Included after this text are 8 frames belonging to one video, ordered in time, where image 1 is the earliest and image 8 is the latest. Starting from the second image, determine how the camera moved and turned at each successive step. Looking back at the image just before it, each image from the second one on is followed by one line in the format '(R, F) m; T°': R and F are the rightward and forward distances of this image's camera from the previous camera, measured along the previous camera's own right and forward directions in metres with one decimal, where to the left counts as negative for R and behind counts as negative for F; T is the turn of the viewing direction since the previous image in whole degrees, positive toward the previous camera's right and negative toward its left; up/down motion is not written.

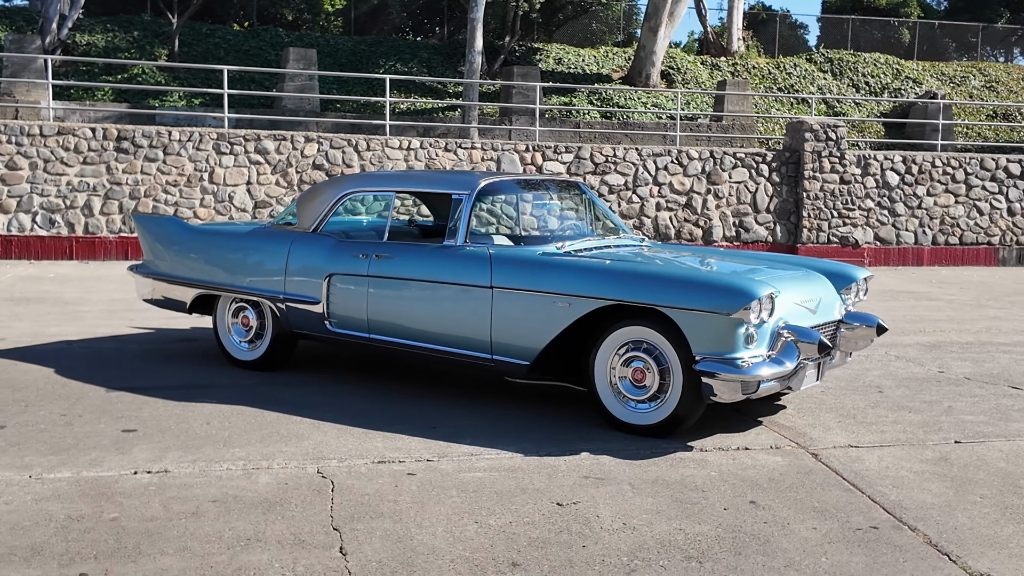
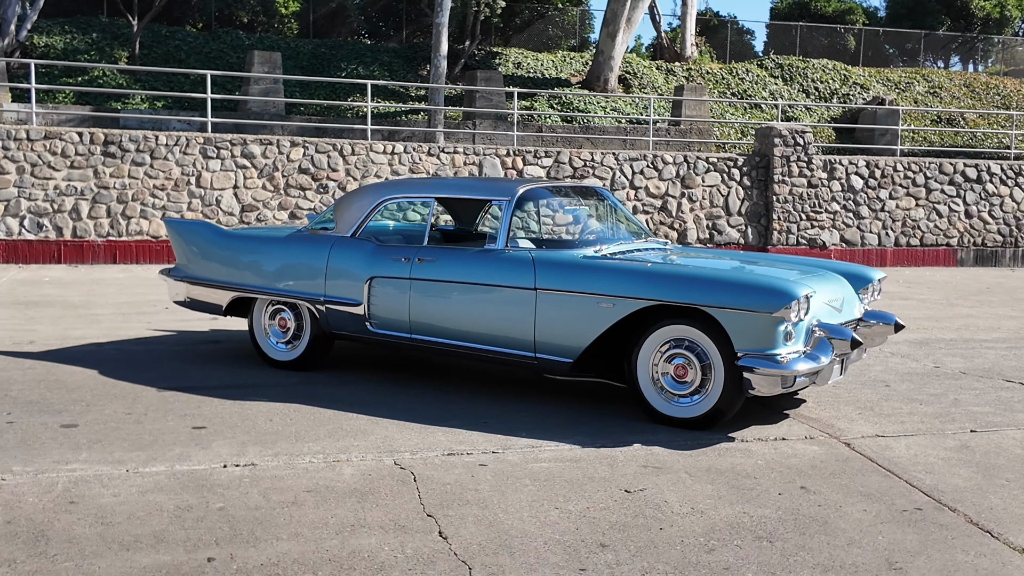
(-0.5, -0.3) m; +3°
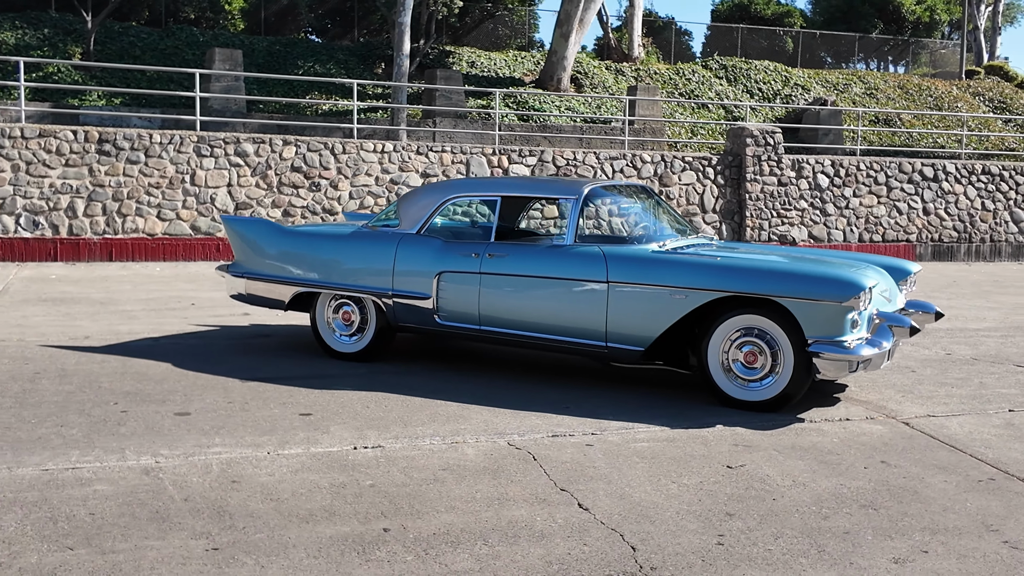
(-0.8, -0.3) m; +3°
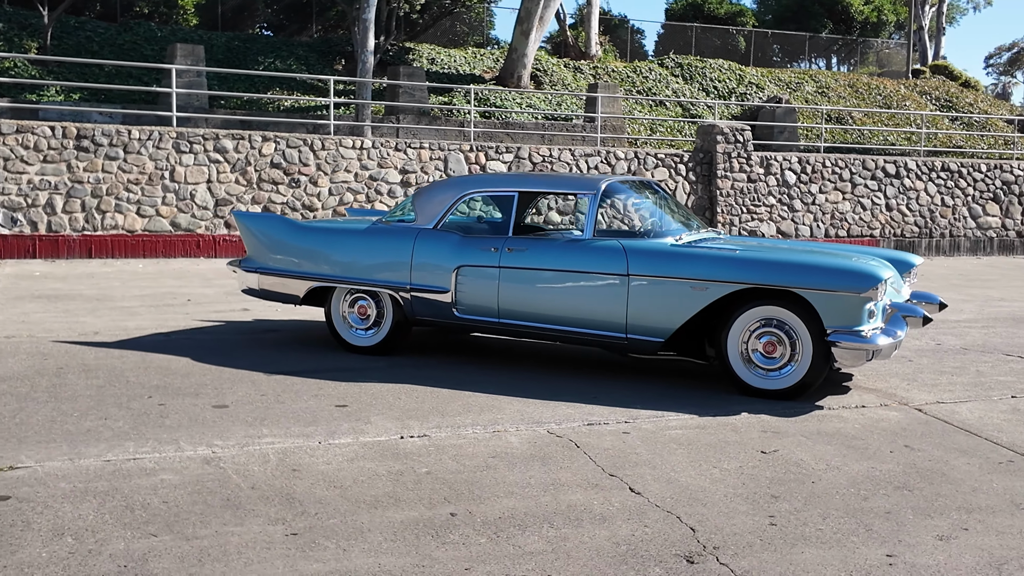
(-0.4, -0.1) m; +3°
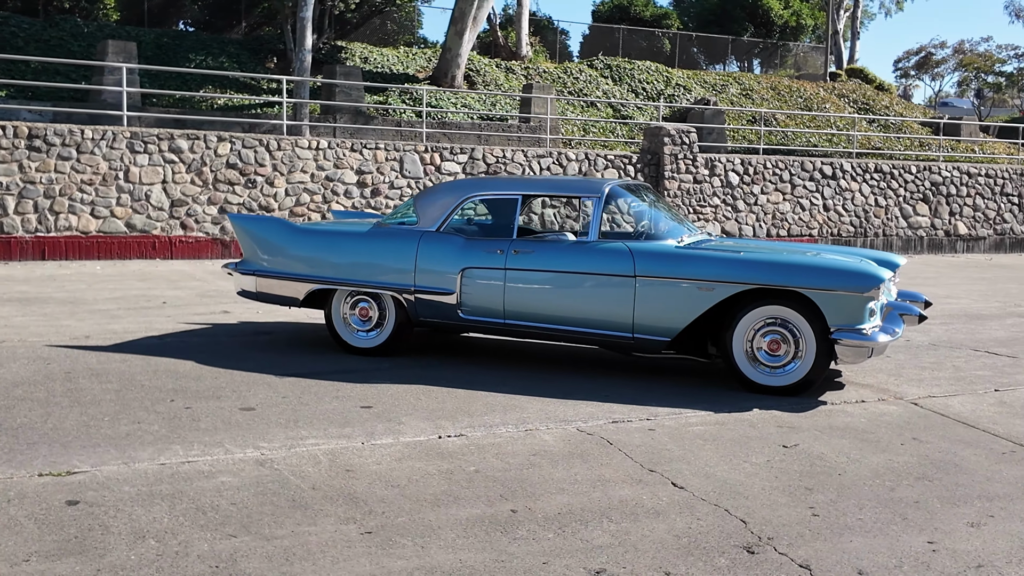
(-0.5, -0.1) m; +4°
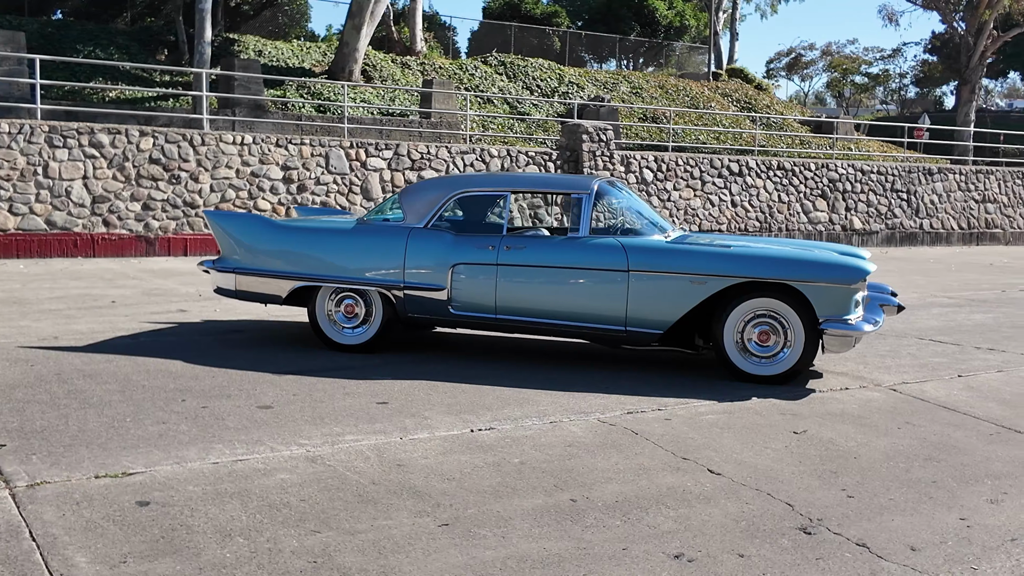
(-0.7, 0.0) m; +6°
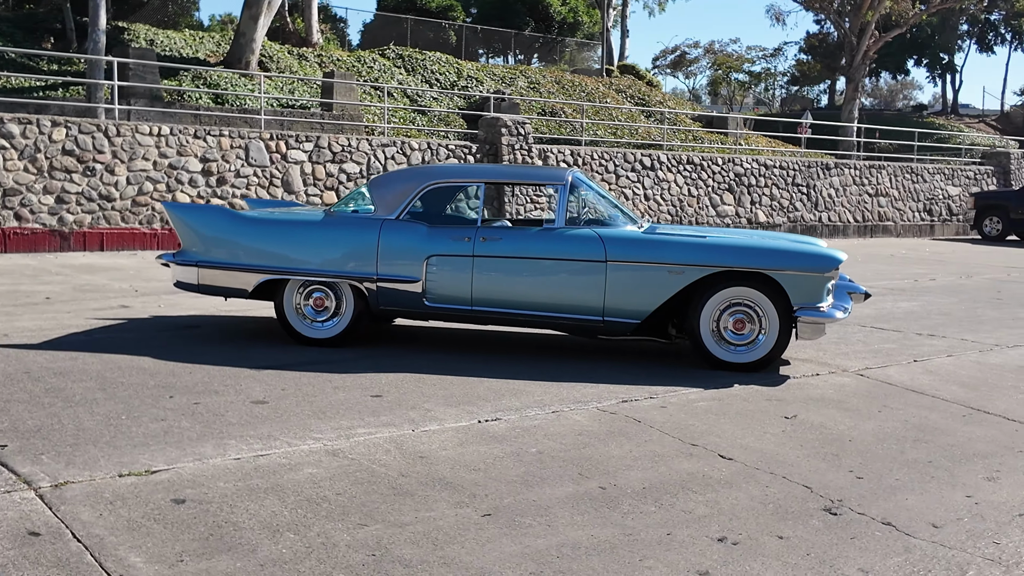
(-0.5, 0.0) m; +6°
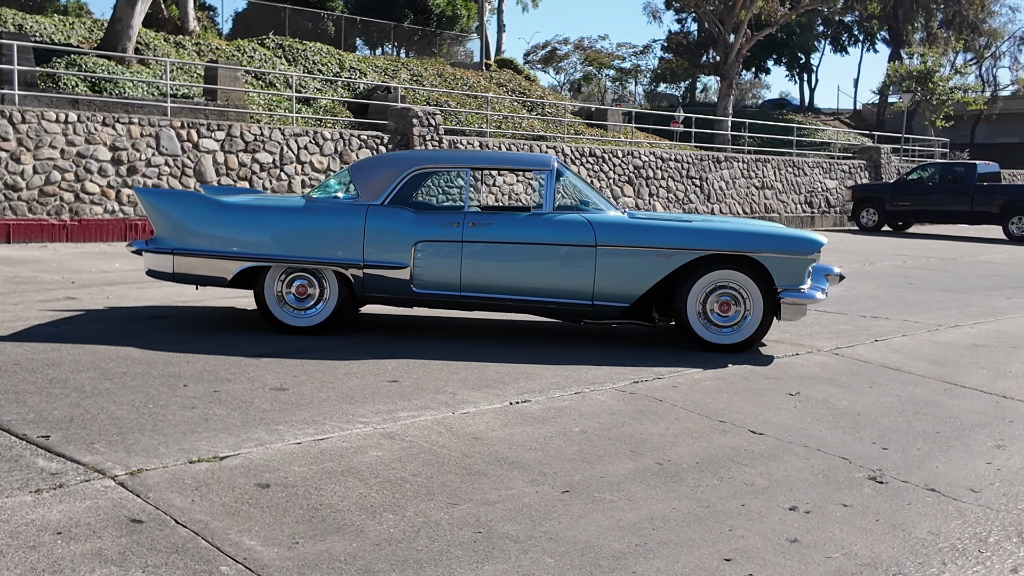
(-0.7, 0.0) m; +7°
